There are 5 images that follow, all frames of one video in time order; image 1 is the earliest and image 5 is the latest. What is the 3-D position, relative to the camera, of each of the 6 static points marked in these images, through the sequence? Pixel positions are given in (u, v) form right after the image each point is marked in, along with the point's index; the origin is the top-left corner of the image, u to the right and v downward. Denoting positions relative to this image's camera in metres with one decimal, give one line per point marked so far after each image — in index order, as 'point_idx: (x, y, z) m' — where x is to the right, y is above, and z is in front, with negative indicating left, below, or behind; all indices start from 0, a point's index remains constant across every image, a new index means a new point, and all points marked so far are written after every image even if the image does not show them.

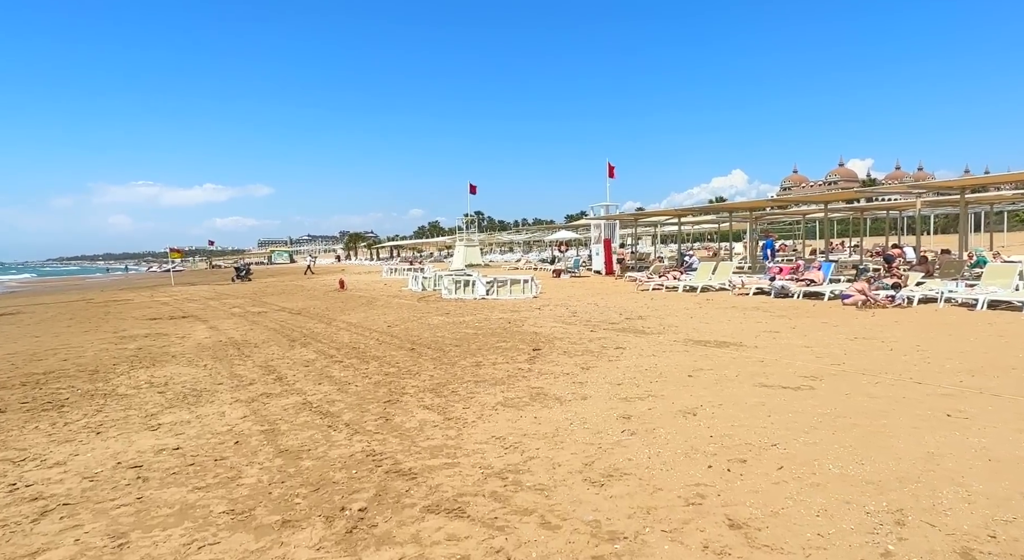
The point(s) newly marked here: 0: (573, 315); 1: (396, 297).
0: (+1.5, -0.9, +13.5) m
1: (-3.9, -0.6, +18.7) m
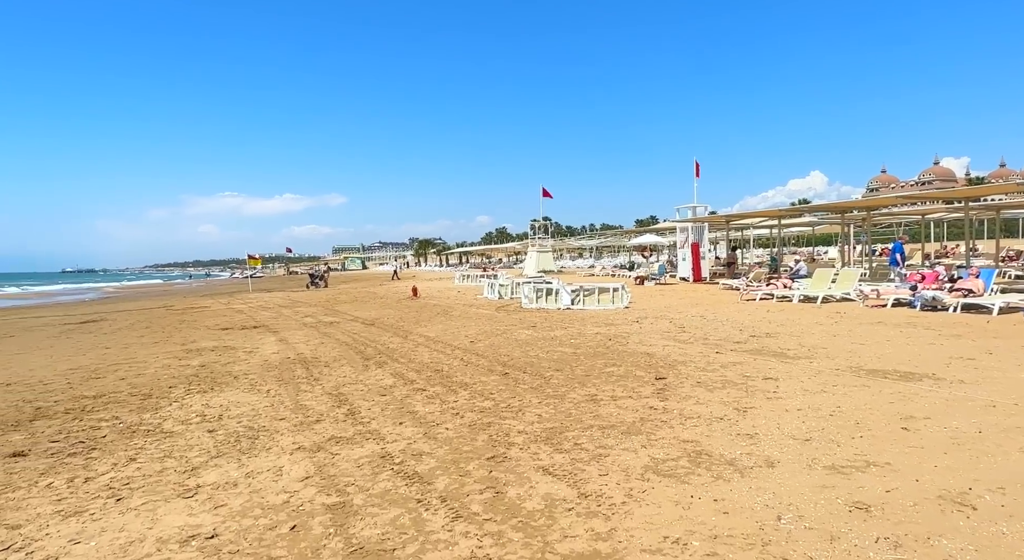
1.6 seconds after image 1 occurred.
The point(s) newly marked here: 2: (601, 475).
0: (+3.6, -1.1, +11.5) m
1: (-1.2, -0.9, +17.4) m
2: (+0.7, -1.5, +4.1) m
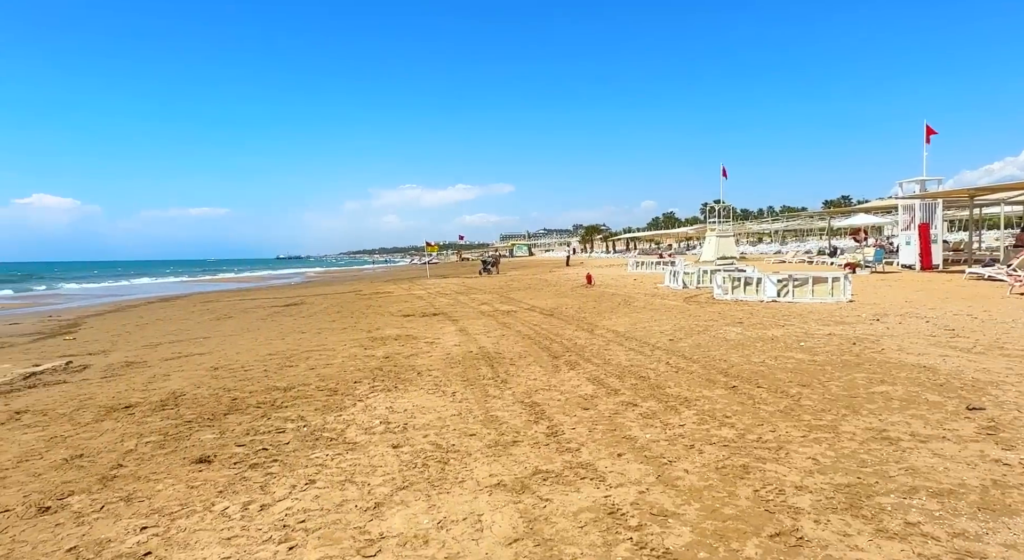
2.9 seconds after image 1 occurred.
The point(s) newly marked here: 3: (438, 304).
0: (+7.1, -0.9, +8.6) m
1: (+4.2, -0.5, +15.6) m
2: (+2.1, -1.4, +2.4) m
3: (-2.1, -0.7, +15.0) m
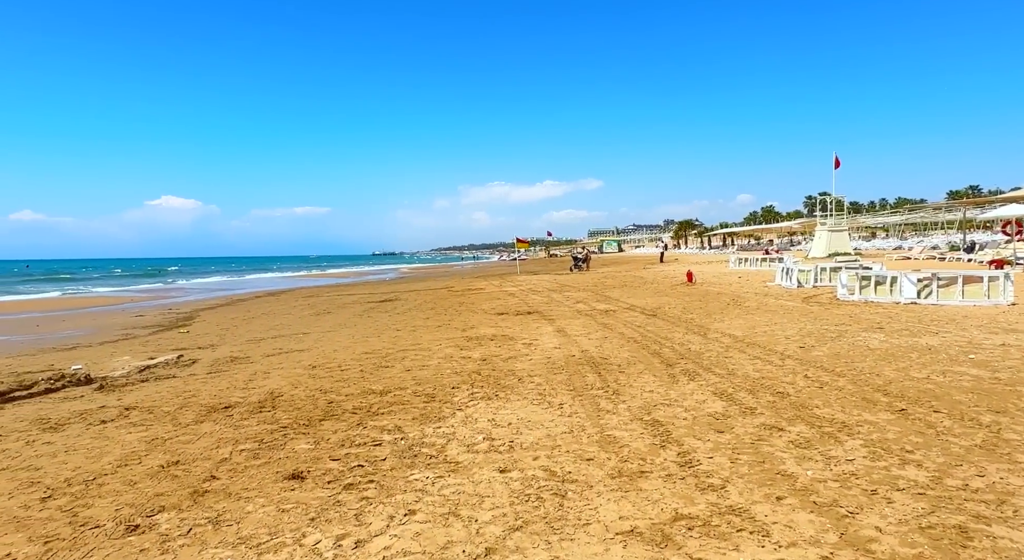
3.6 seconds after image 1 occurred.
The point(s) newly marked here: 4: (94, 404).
0: (+8.5, -0.9, +6.8) m
1: (+6.7, -0.4, +14.1) m
2: (+2.7, -1.4, +1.4) m
3: (+0.5, -0.6, +14.5) m
4: (-4.0, -1.2, +5.2) m
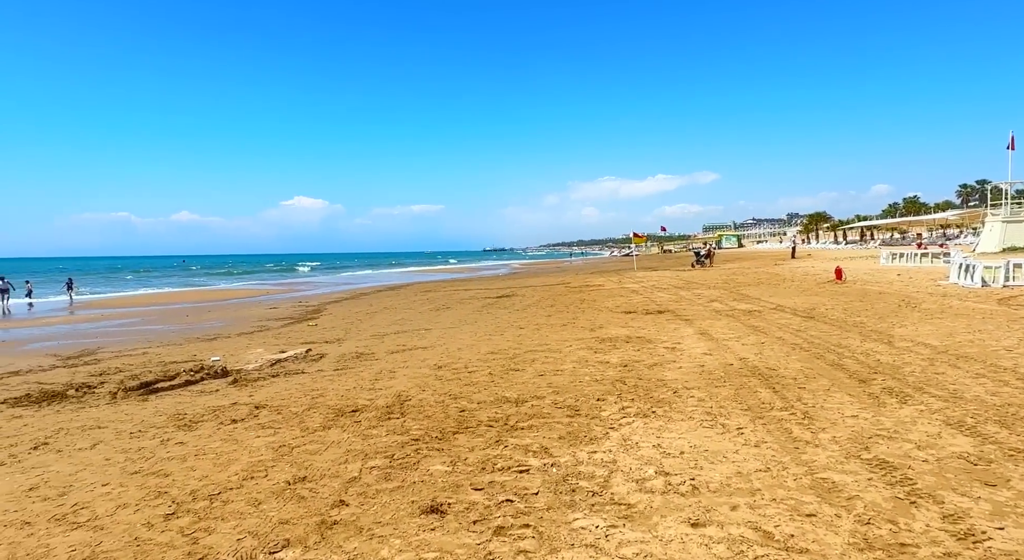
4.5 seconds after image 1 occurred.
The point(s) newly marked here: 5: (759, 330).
0: (+9.9, -0.9, +4.2) m
1: (+9.6, -0.4, +11.8) m
2: (+3.2, -1.4, 0.0) m
3: (+3.5, -0.5, +13.3) m
4: (-2.6, -1.1, +5.0) m
5: (+3.8, -0.8, +8.5) m
